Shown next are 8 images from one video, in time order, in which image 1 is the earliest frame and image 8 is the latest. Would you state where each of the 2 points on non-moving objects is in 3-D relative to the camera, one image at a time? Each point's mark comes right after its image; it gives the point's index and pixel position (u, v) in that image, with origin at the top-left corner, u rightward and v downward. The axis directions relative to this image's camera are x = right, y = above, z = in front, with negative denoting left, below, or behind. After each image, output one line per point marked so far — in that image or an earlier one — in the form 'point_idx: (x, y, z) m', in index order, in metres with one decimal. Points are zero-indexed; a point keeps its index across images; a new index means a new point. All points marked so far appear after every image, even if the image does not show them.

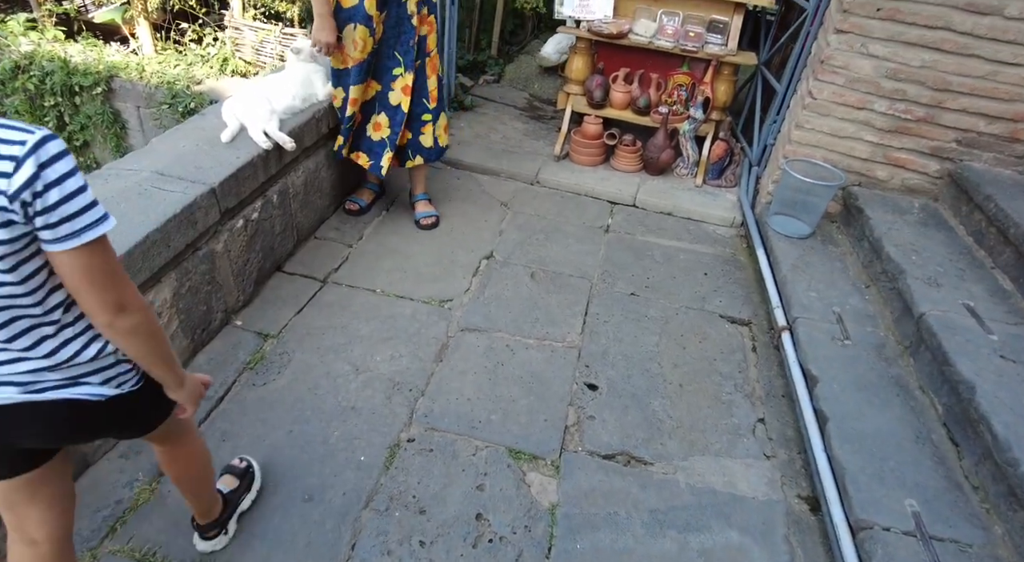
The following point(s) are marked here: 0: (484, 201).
0: (-0.1, +0.4, +3.5) m
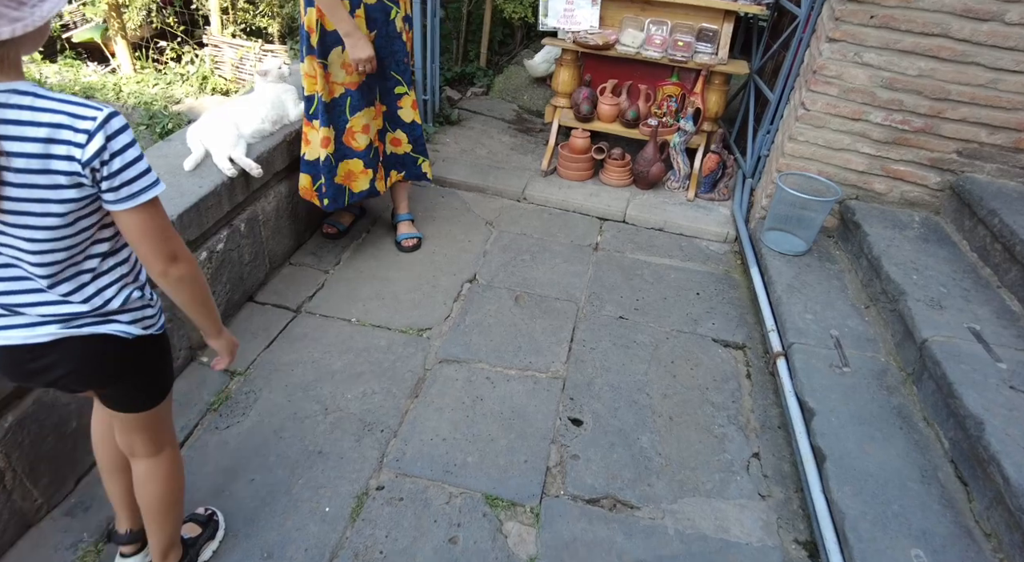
0: (-0.2, +0.3, +3.4) m
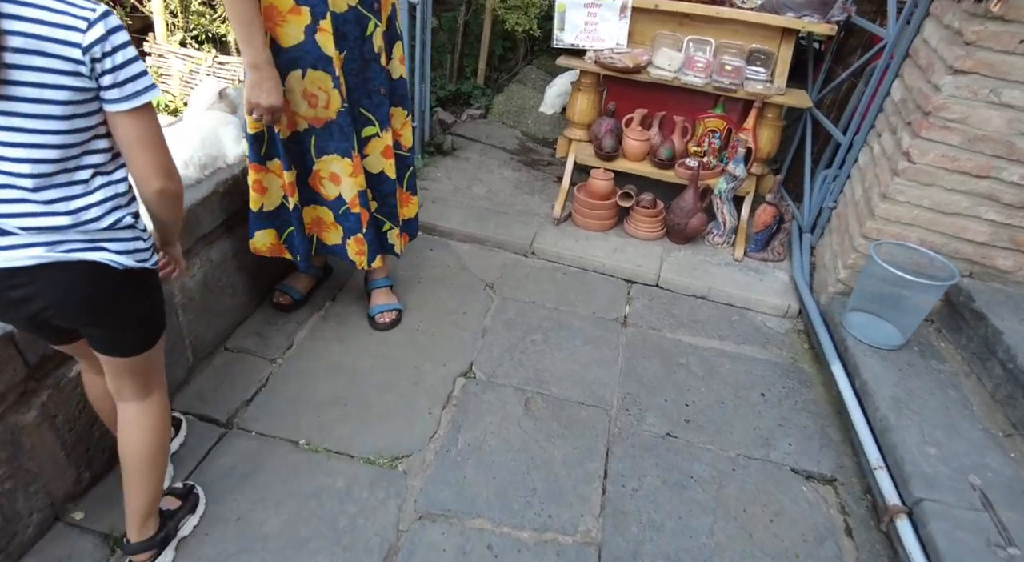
0: (-0.2, 0.0, +2.7) m
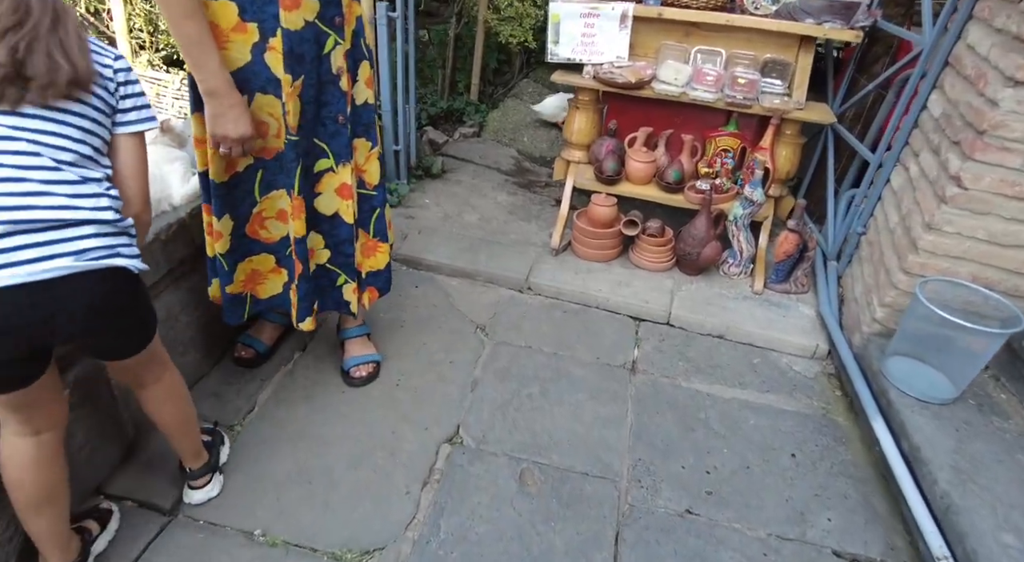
0: (-0.2, -0.2, +2.4) m
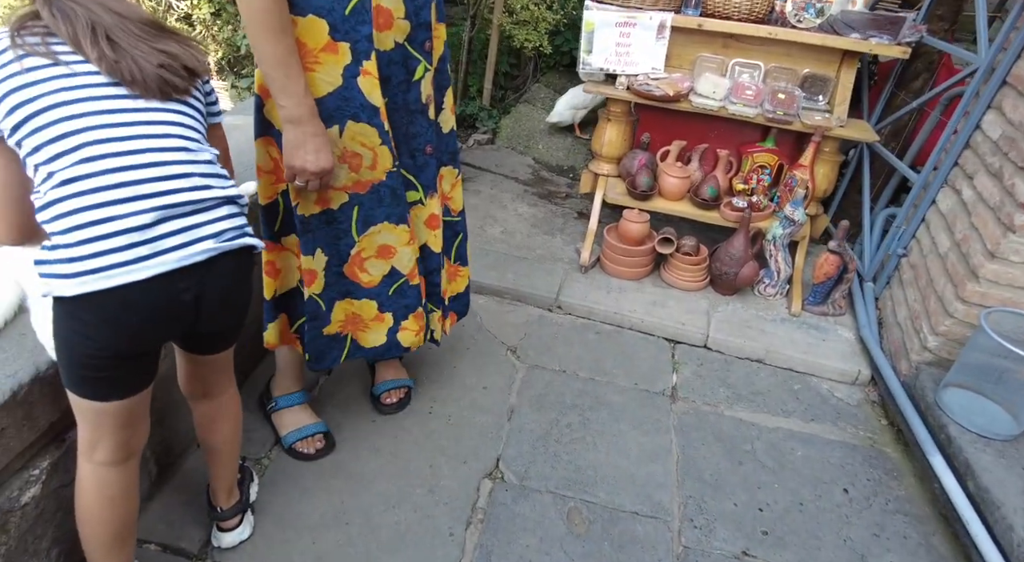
0: (-0.1, -0.2, +2.3) m
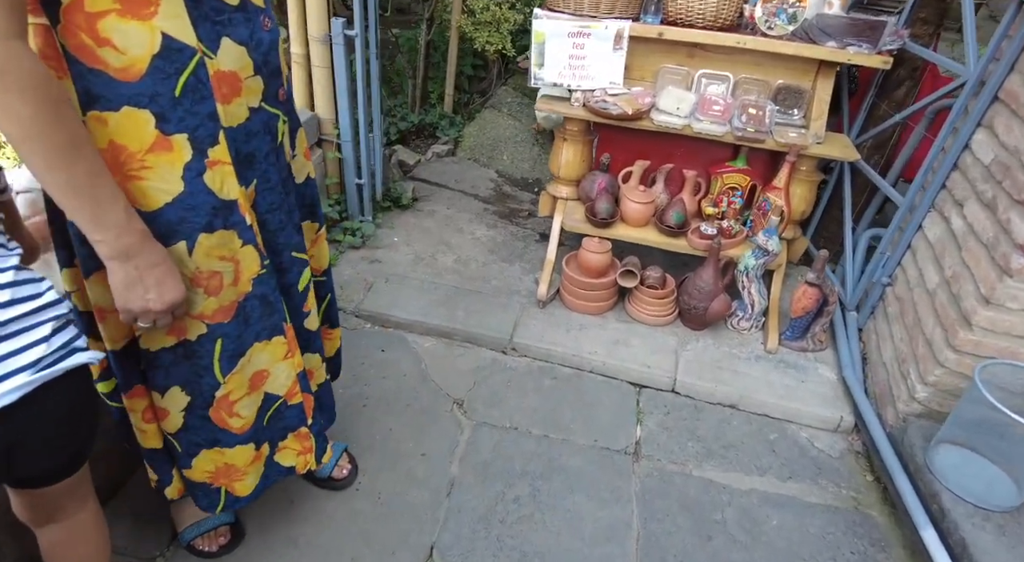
0: (-0.3, -0.4, +2.1) m
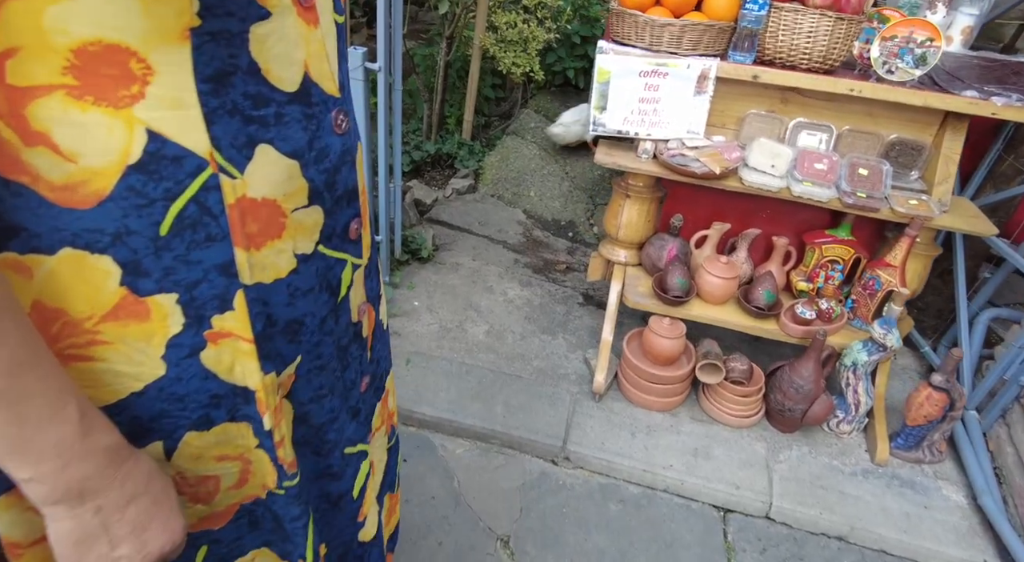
0: (-0.1, -0.6, +1.6) m
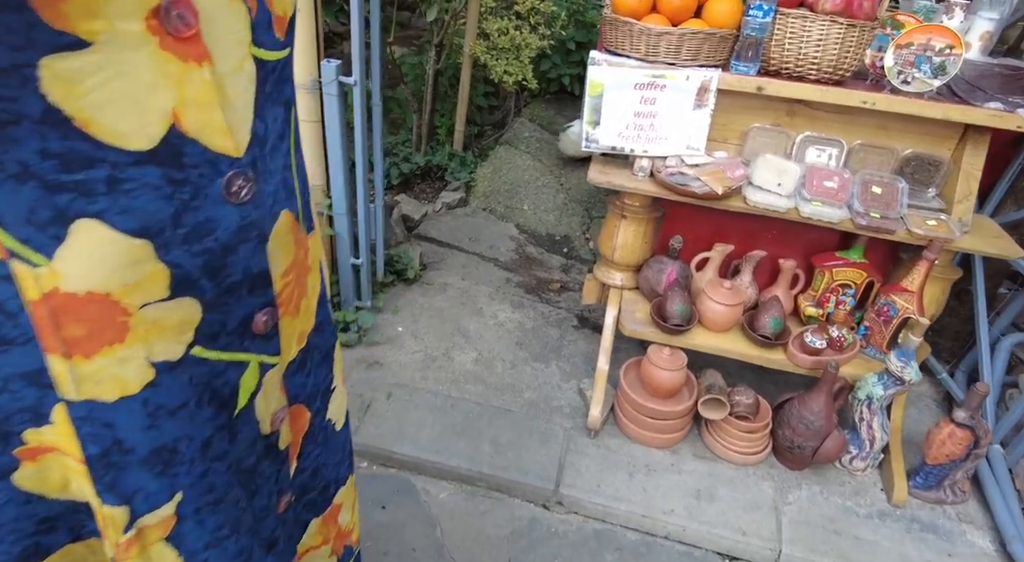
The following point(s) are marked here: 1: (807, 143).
0: (-0.2, -0.7, +1.5) m
1: (+0.8, +0.4, +1.8) m
